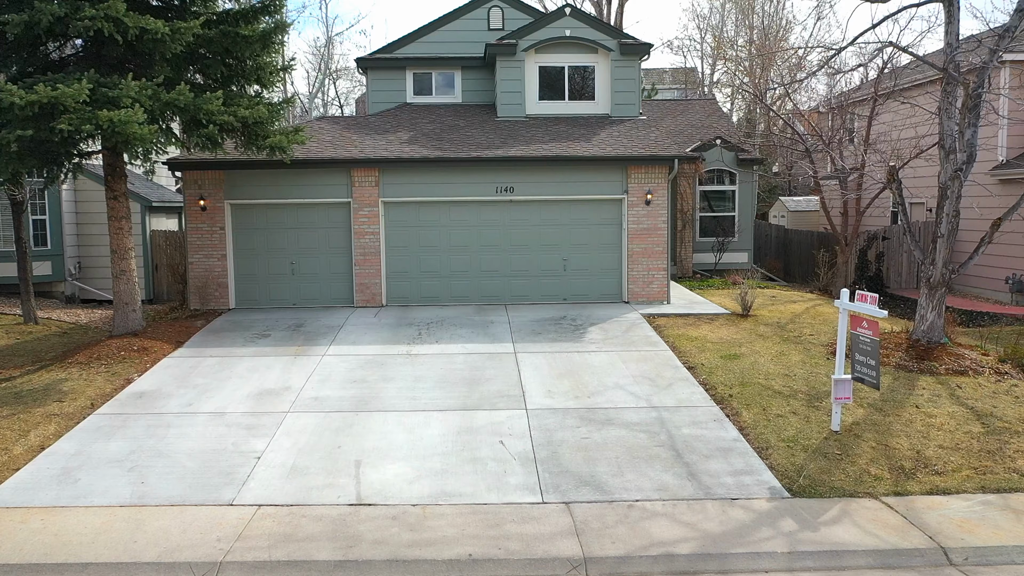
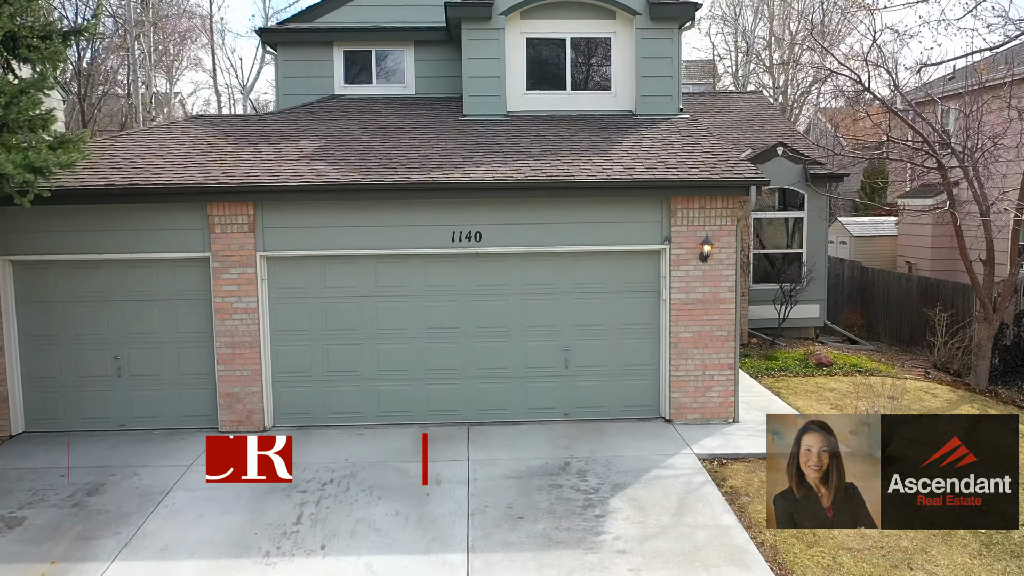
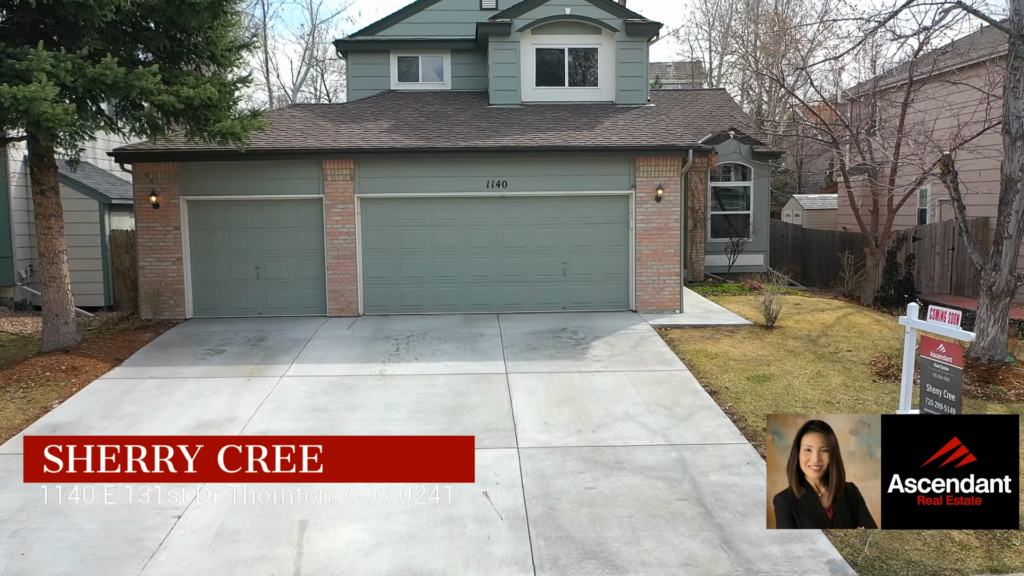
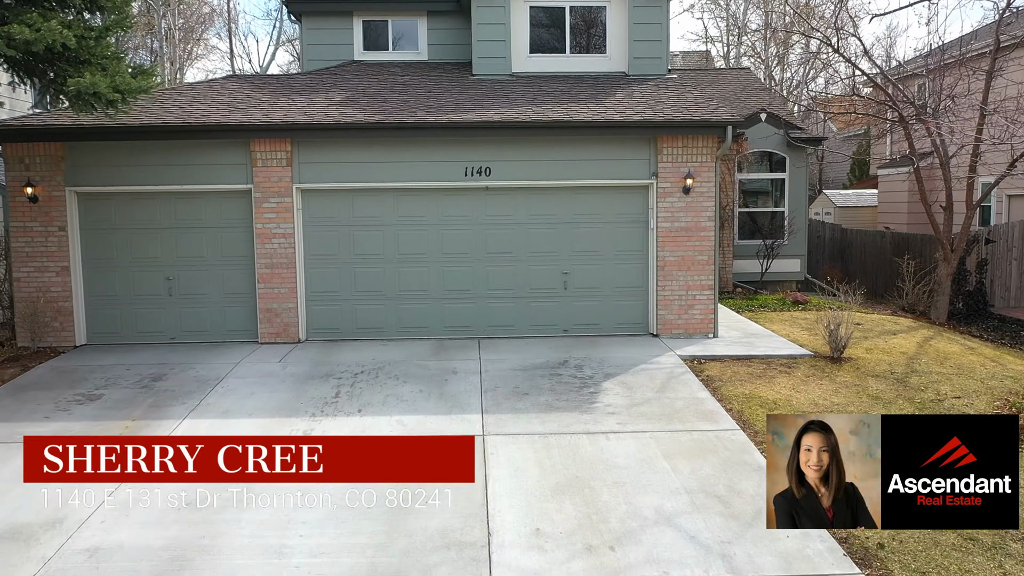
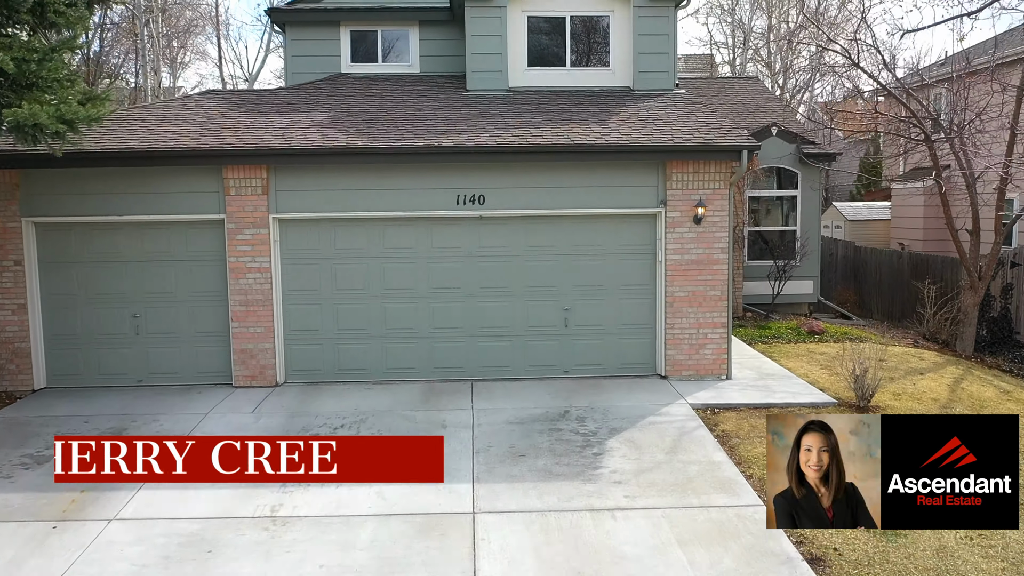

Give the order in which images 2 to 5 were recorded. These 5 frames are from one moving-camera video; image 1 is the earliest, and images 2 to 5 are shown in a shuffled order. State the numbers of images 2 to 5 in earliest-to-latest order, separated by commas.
3, 4, 5, 2
